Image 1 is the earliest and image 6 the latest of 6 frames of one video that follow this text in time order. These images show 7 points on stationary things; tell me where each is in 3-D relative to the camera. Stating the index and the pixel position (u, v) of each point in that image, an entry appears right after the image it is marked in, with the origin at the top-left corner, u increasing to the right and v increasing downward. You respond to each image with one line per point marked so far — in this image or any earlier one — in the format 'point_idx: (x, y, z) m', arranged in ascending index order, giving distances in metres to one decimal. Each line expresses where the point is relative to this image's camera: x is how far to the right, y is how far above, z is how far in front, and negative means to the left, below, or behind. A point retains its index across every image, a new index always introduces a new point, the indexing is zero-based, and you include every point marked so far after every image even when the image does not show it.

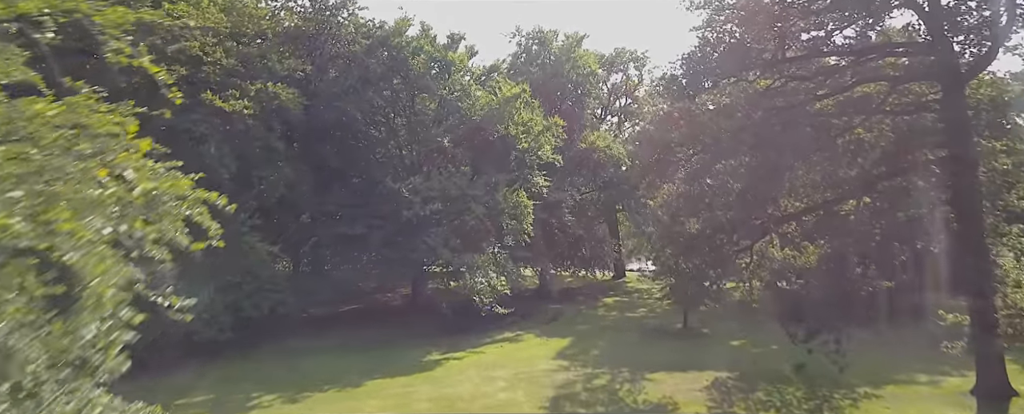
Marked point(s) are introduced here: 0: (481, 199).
0: (-0.9, +0.2, +16.9) m
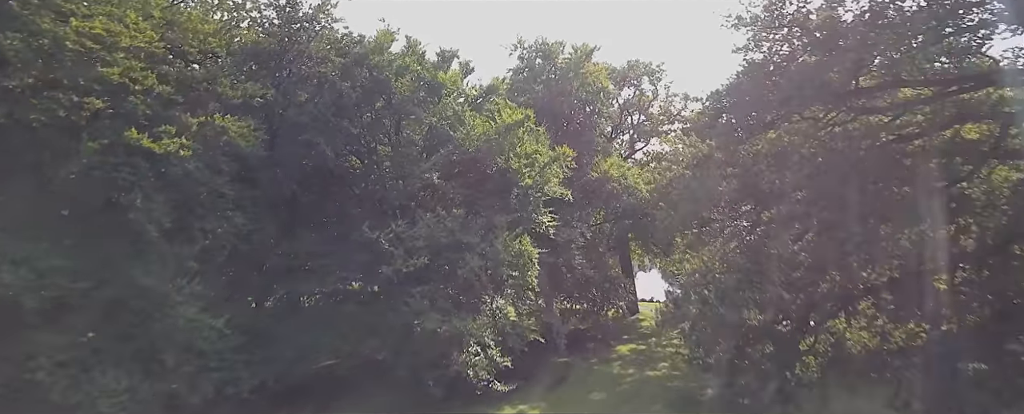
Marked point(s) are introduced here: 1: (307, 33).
0: (-0.9, -1.0, +14.2) m
1: (-5.5, +4.6, +15.1) m
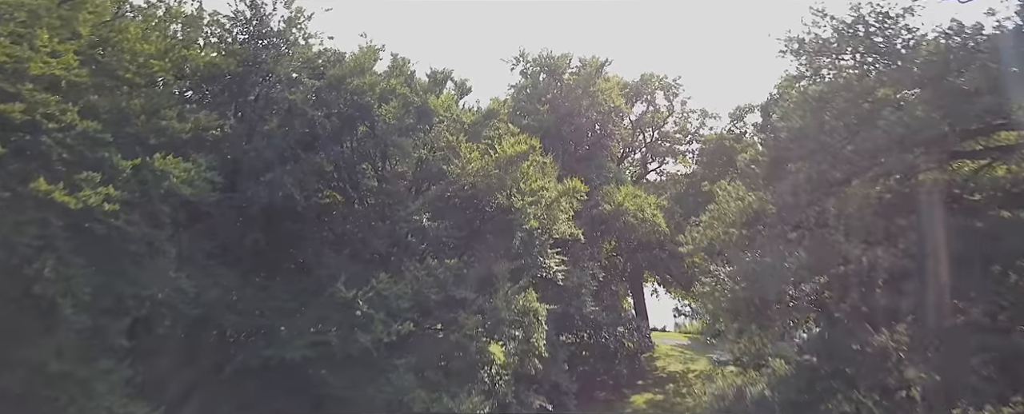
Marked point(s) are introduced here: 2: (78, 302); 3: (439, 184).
0: (-0.8, -2.1, +12.0) m
1: (-5.4, +3.6, +12.9) m
2: (-6.8, -1.5, +8.7) m
3: (-1.8, +0.5, +13.6) m
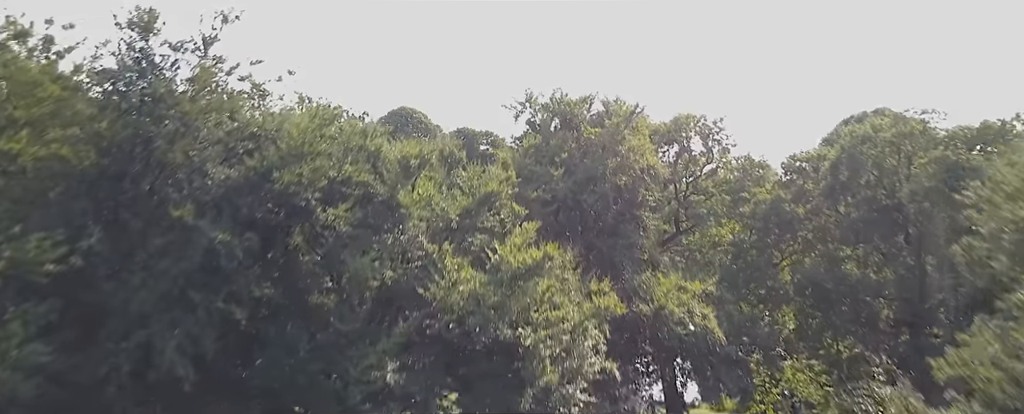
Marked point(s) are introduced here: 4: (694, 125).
0: (-0.7, -4.4, +7.8) m
1: (-5.3, +1.2, +8.8) m
2: (-6.6, -3.8, +4.6) m
3: (-1.6, -1.8, +9.4) m
4: (+6.0, +2.7, +18.6) m
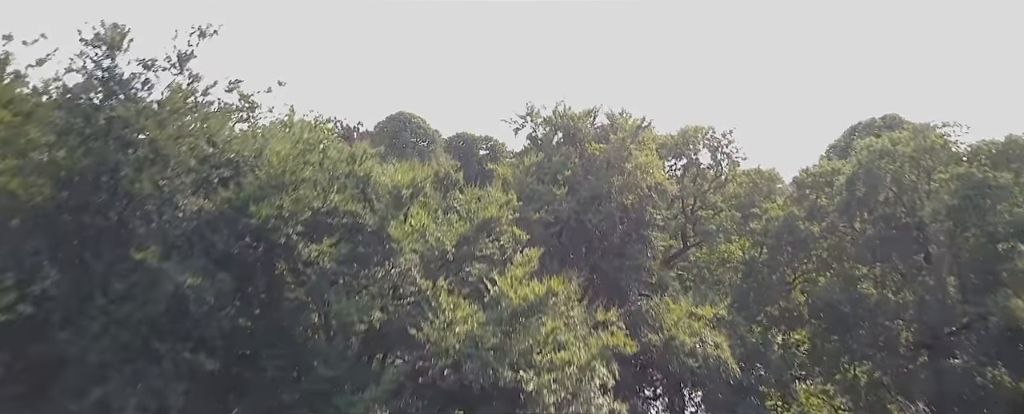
0: (-0.7, -4.9, +7.0) m
1: (-5.3, +0.7, +8.0) m
2: (-6.6, -4.3, +3.8) m
3: (-1.6, -2.3, +8.6) m
4: (+6.0, +2.2, +17.8) m
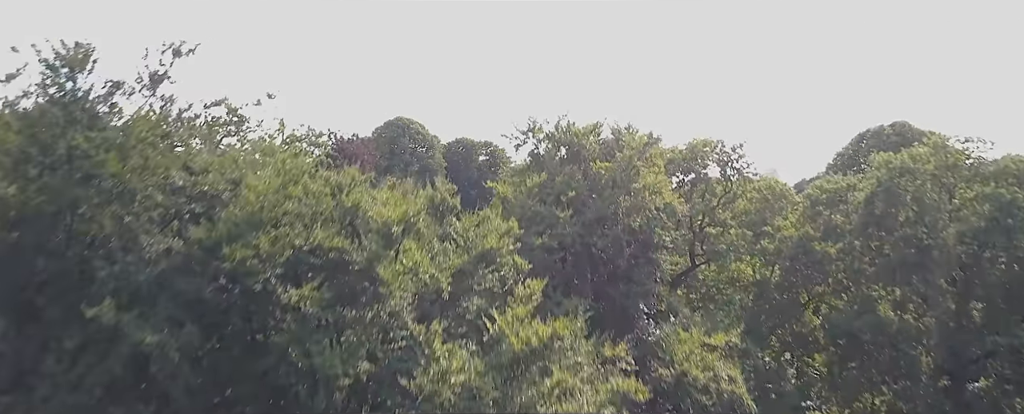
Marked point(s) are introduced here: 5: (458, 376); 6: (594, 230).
0: (-0.7, -5.4, +6.2) m
1: (-5.3, +0.2, +7.2) m
2: (-6.6, -4.8, +3.0) m
3: (-1.6, -2.8, +7.8) m
4: (+6.0, +1.7, +17.1) m
5: (-0.7, -2.3, +7.8) m
6: (+1.9, -0.5, +13.1) m
